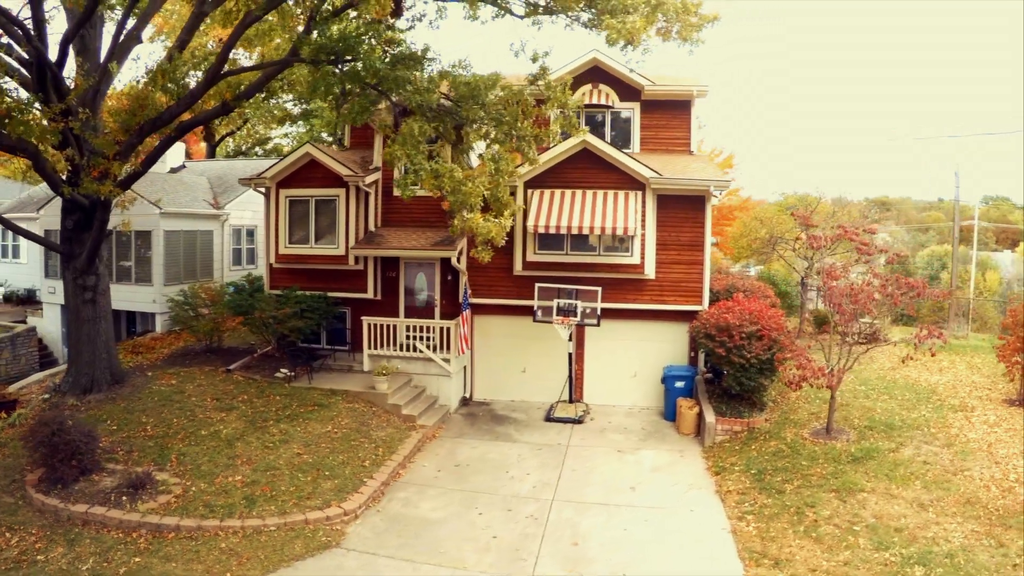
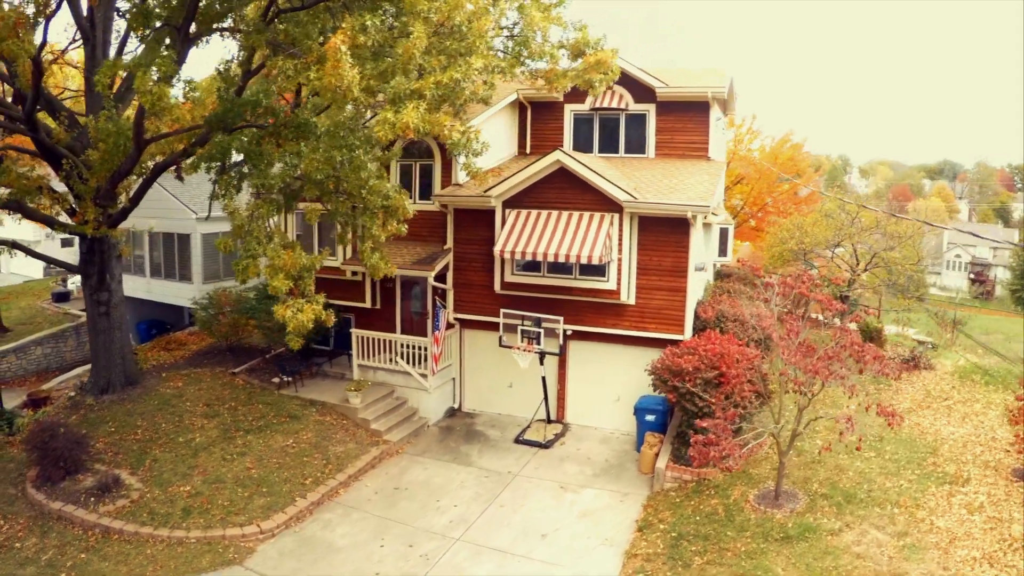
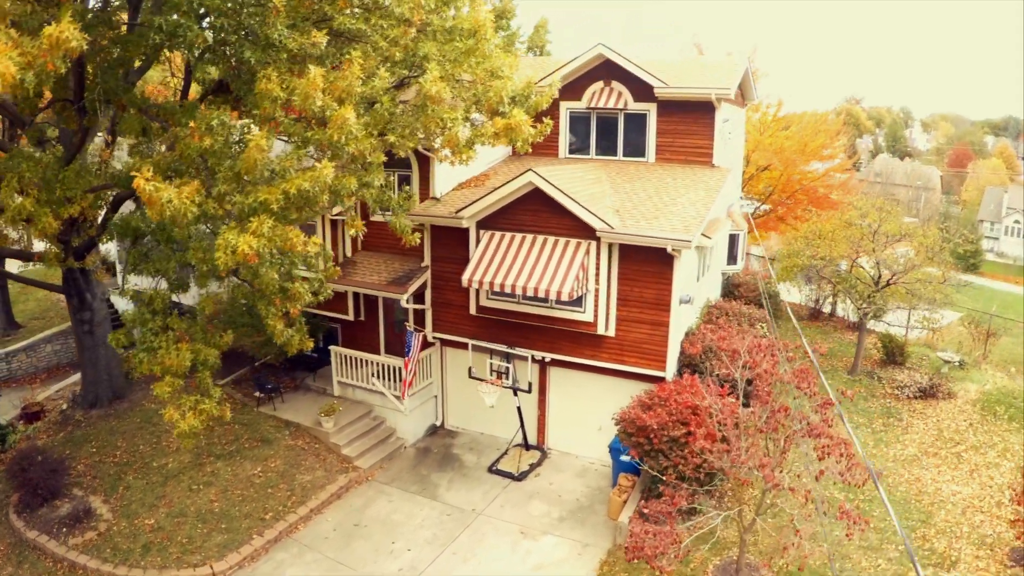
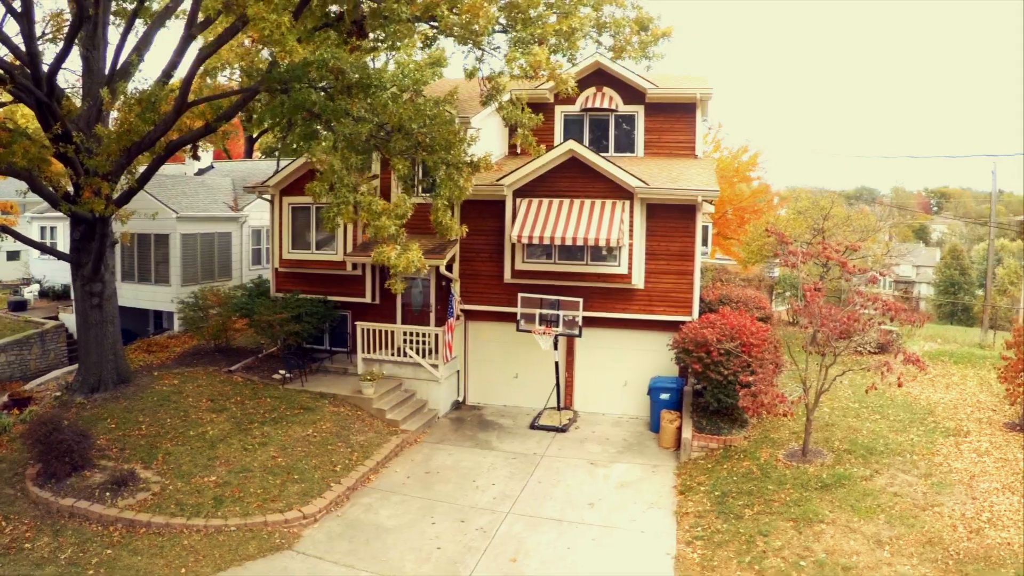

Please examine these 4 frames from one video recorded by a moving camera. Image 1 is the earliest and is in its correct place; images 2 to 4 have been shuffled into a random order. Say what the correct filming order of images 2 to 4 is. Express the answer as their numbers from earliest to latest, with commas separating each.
4, 2, 3
